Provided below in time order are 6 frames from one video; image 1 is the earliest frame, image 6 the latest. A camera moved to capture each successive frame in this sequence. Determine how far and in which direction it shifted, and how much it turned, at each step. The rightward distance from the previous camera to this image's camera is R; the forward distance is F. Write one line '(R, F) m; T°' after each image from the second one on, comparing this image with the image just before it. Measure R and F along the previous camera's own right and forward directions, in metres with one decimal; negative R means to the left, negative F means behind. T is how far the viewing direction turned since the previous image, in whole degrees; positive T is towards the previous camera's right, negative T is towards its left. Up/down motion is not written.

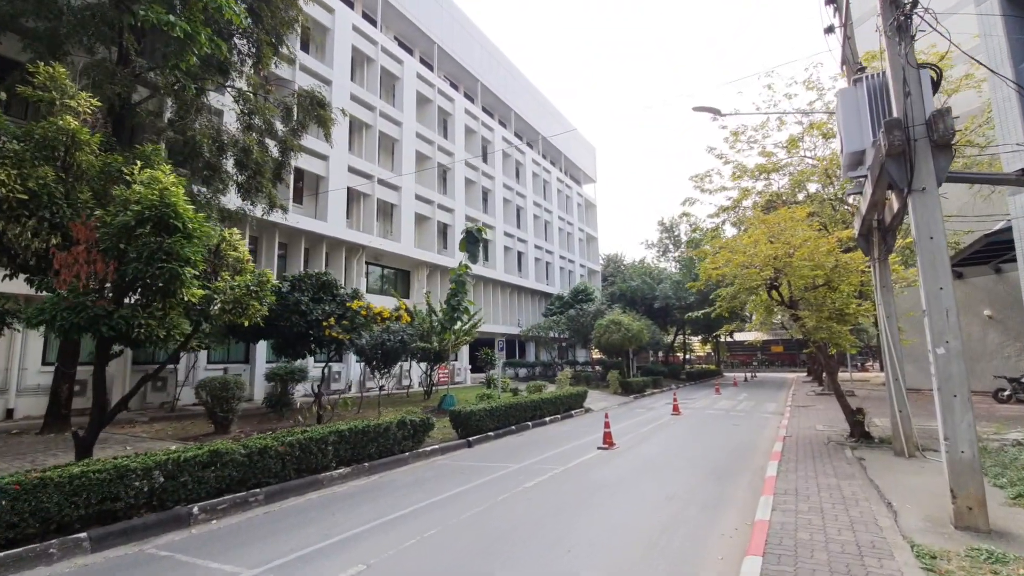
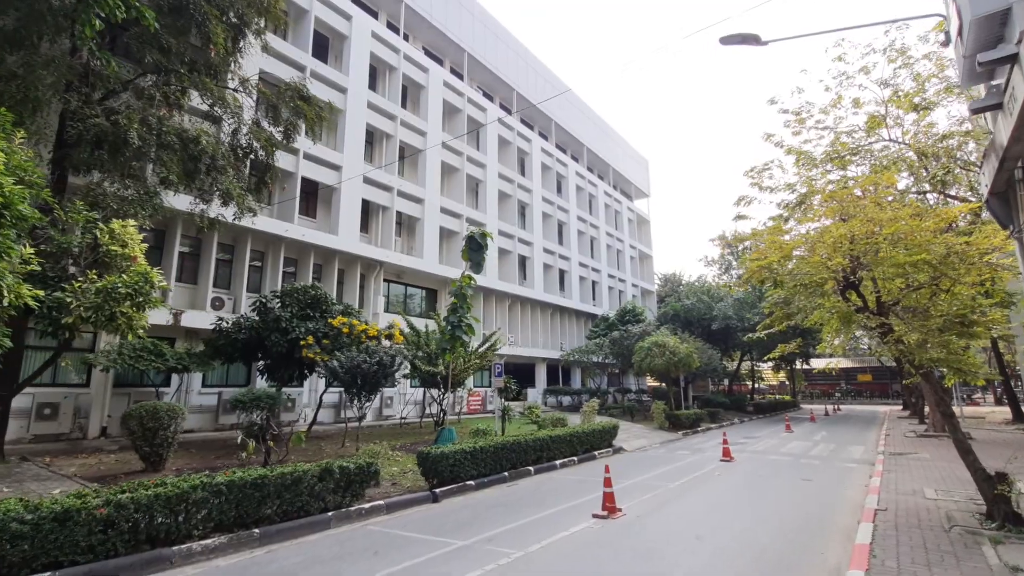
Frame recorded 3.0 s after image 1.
(+1.3, +2.5) m; -7°
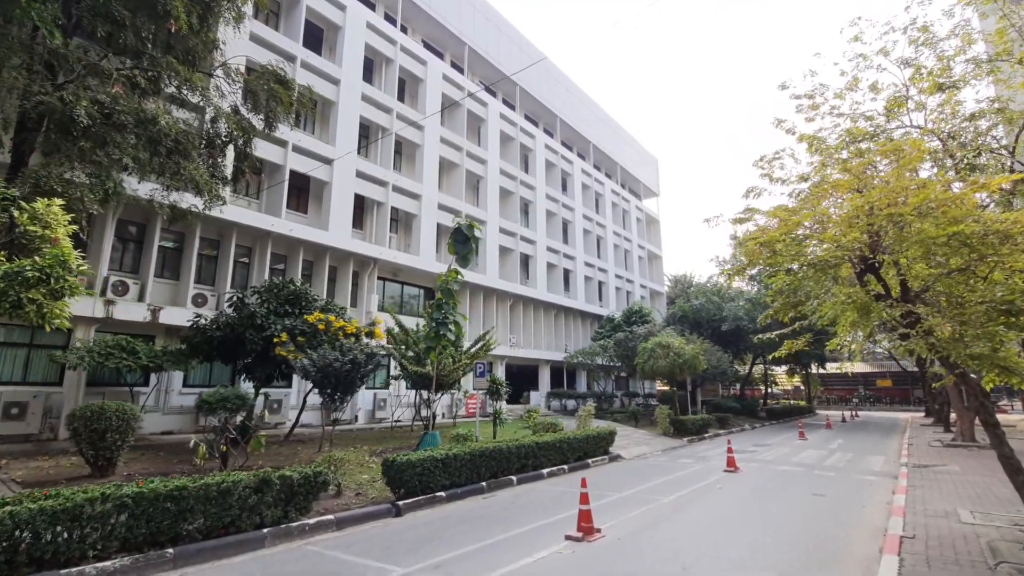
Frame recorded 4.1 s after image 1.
(+0.5, +0.9) m; -1°
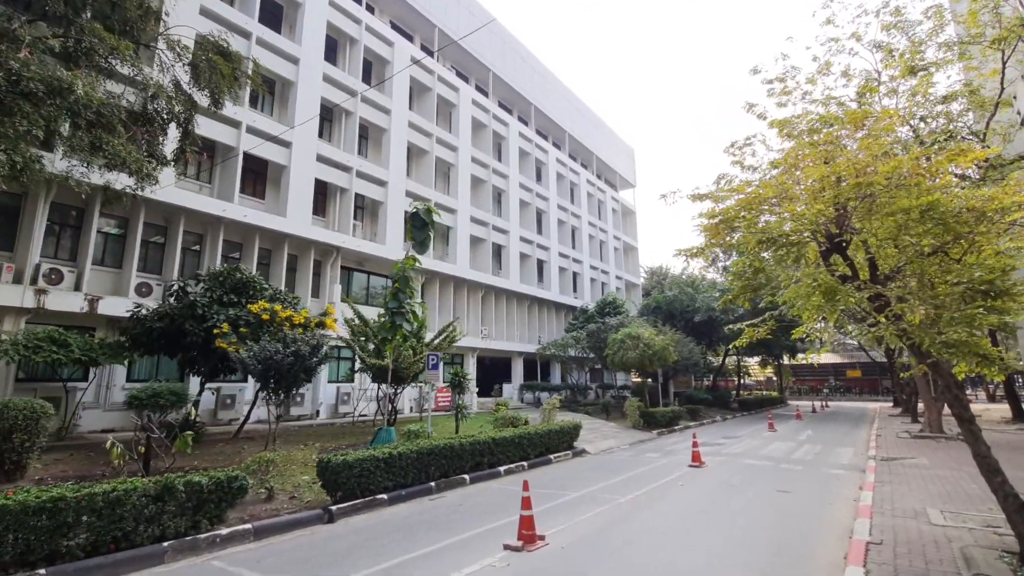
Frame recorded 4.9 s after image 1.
(+0.5, +0.6) m; +2°
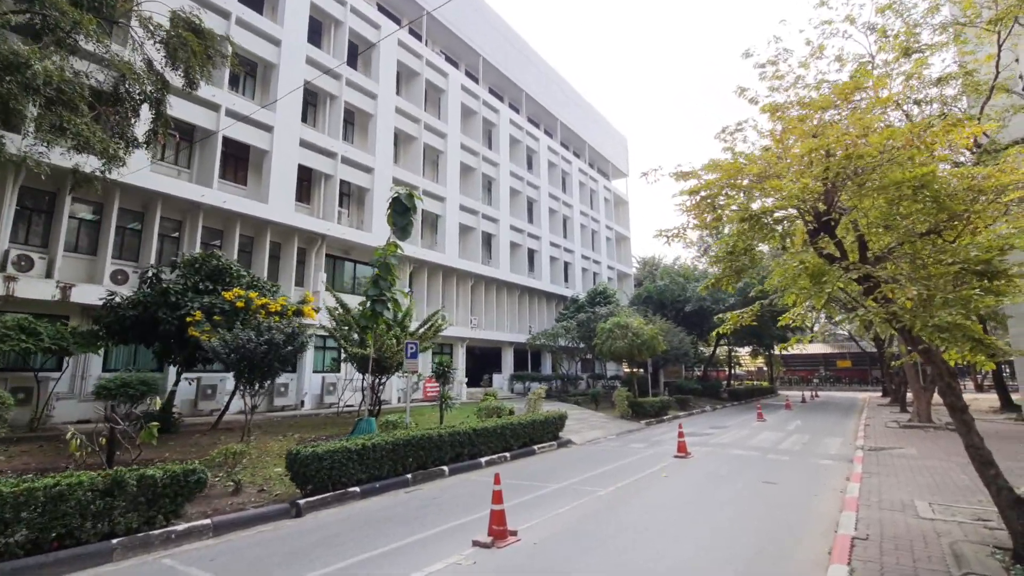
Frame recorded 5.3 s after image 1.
(+0.2, +0.3) m; +1°
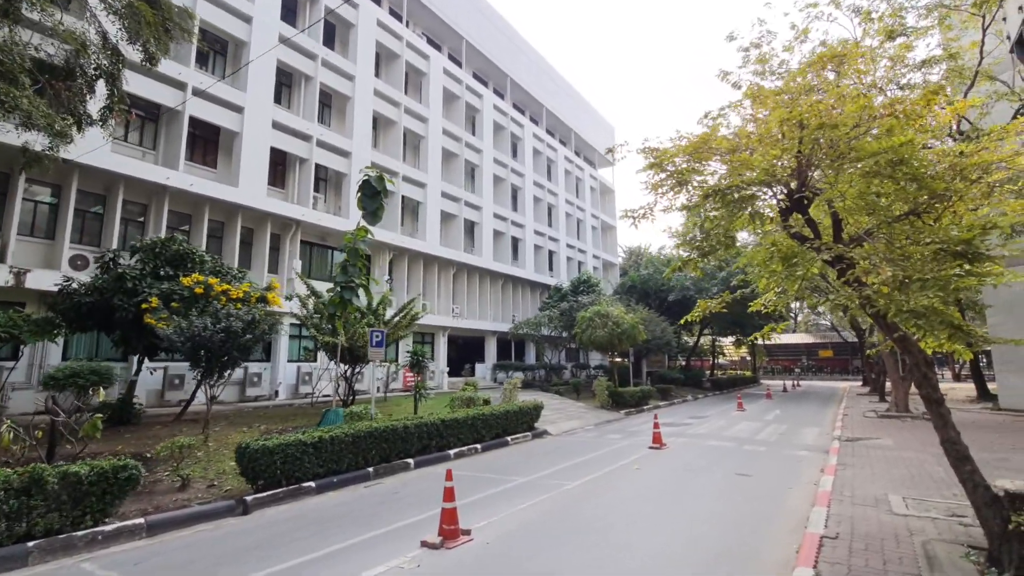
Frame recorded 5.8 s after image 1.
(+0.3, +0.3) m; +1°
